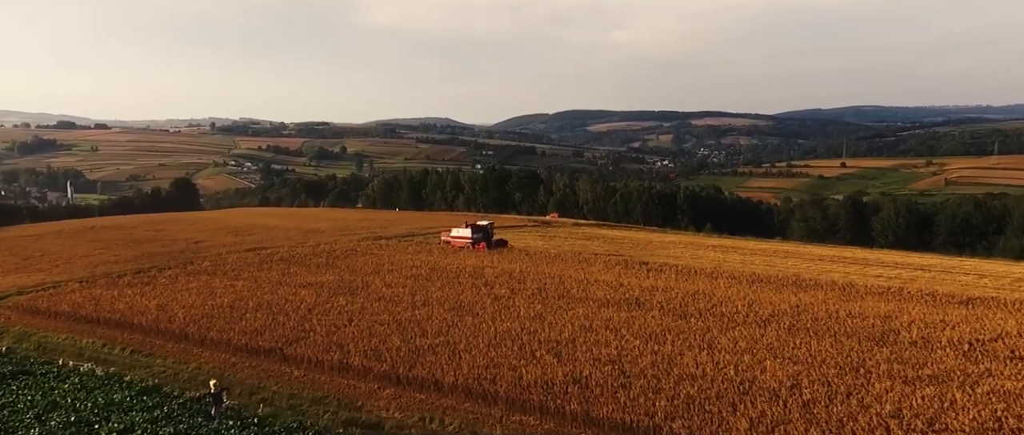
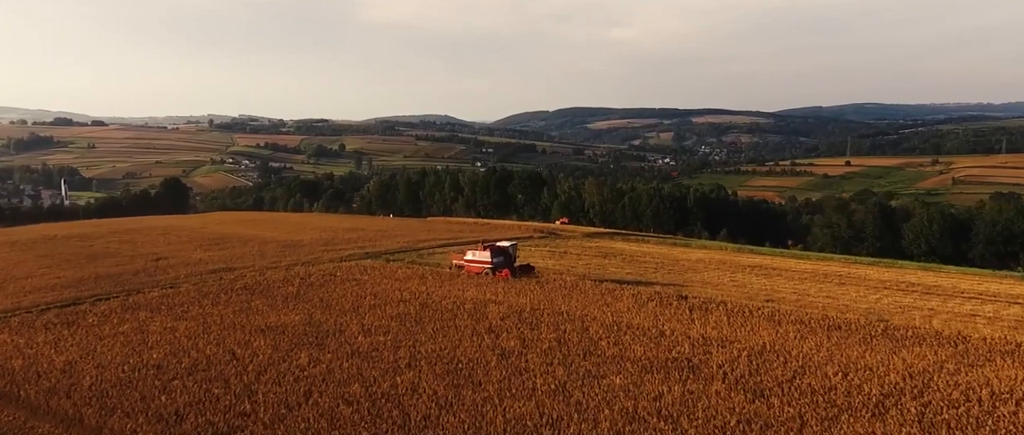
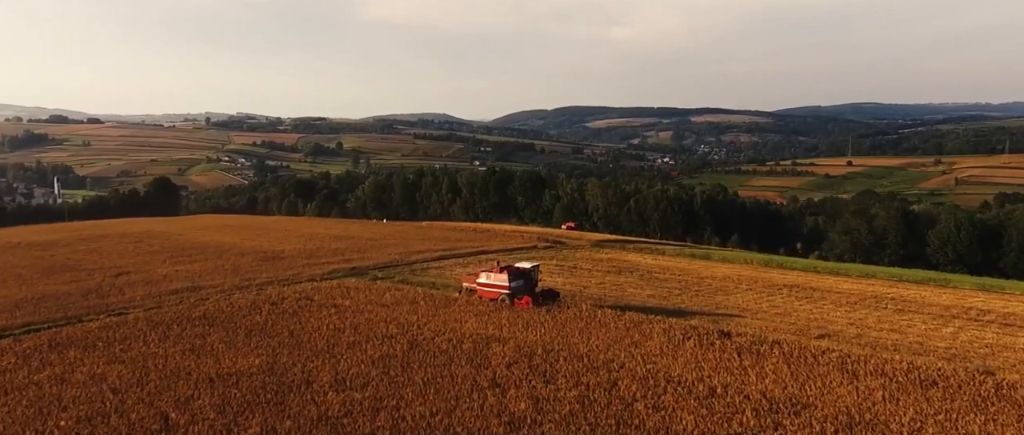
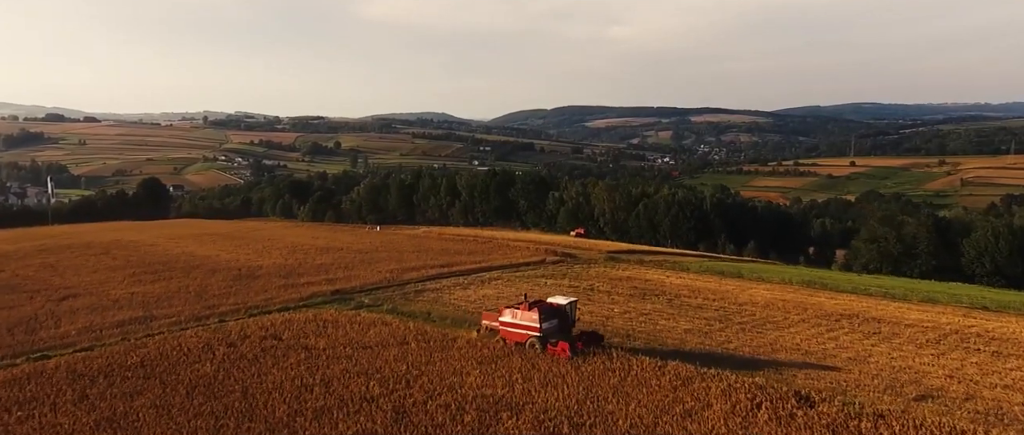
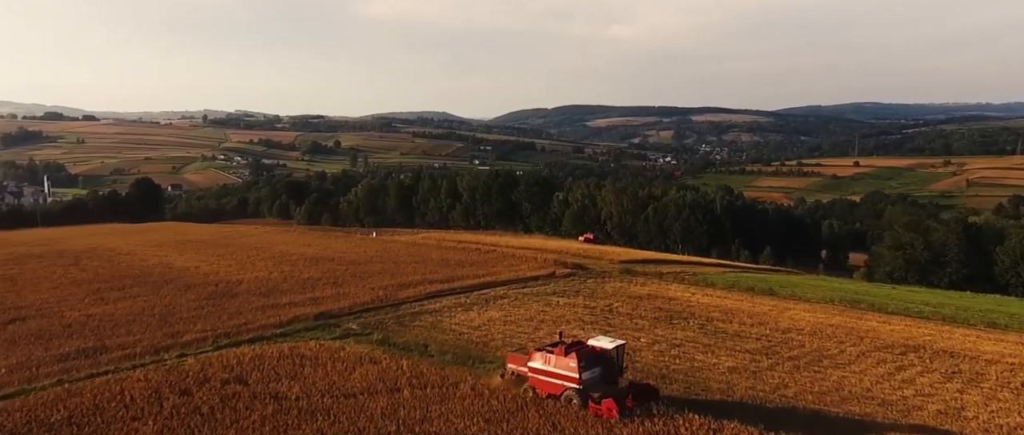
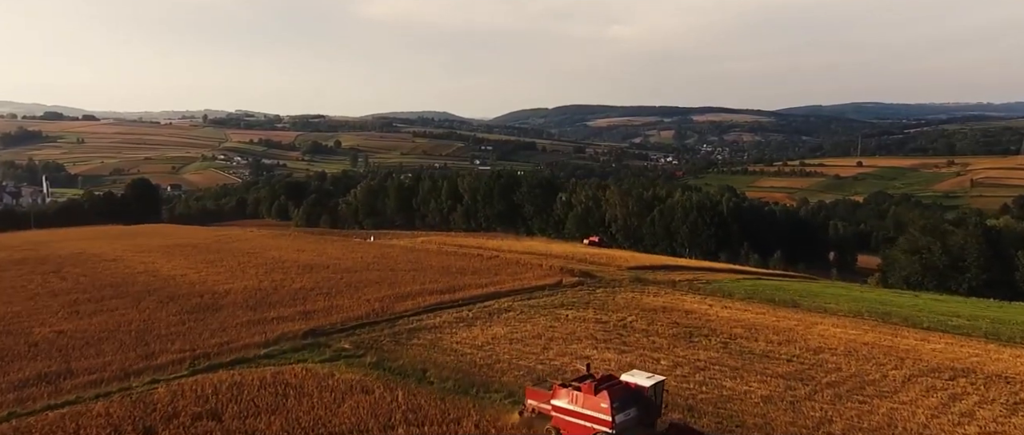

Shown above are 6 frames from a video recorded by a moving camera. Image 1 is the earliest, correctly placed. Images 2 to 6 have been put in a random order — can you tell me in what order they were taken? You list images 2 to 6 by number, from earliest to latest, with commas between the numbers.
2, 3, 4, 5, 6
